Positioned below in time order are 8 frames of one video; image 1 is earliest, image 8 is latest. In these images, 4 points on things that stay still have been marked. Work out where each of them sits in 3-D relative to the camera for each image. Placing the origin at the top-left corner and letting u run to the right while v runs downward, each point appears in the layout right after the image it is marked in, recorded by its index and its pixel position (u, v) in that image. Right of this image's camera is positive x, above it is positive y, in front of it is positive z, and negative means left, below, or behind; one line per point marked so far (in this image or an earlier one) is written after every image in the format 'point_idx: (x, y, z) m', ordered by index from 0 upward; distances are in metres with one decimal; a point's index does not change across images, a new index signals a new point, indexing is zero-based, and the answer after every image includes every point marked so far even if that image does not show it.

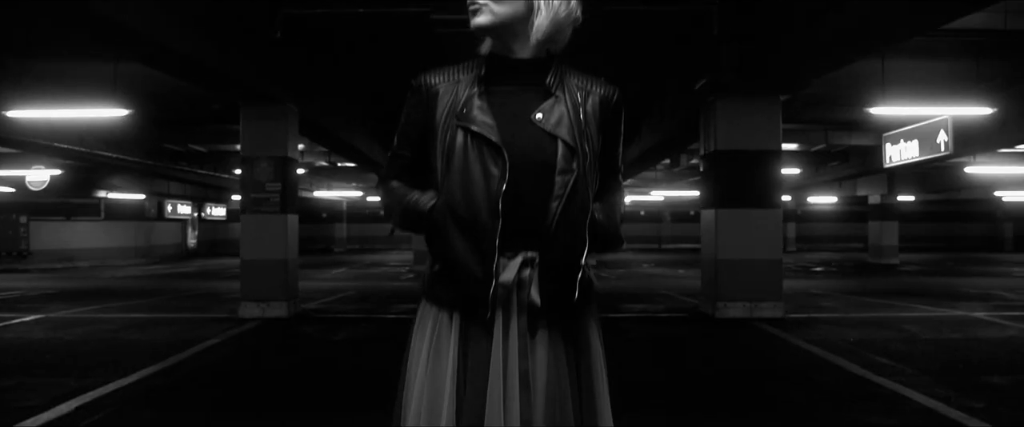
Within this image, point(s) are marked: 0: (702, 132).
0: (+2.6, +1.1, +13.5) m
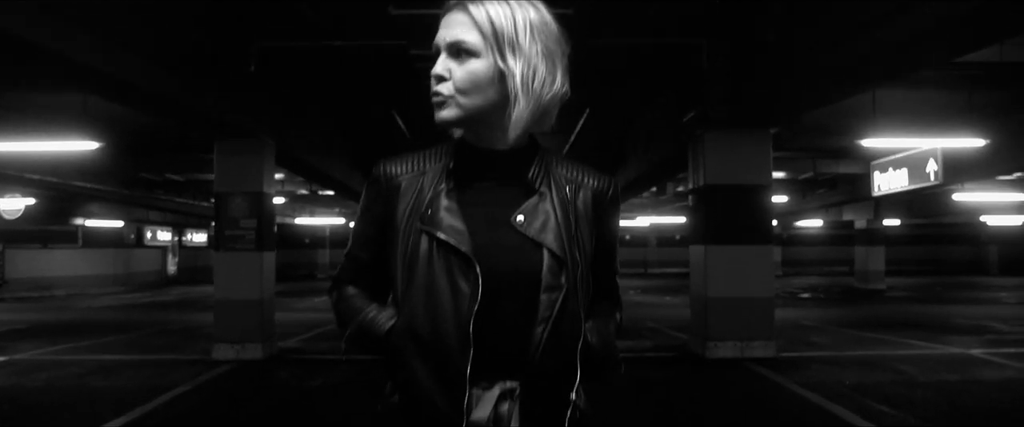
0: (+2.4, +0.6, +13.2) m
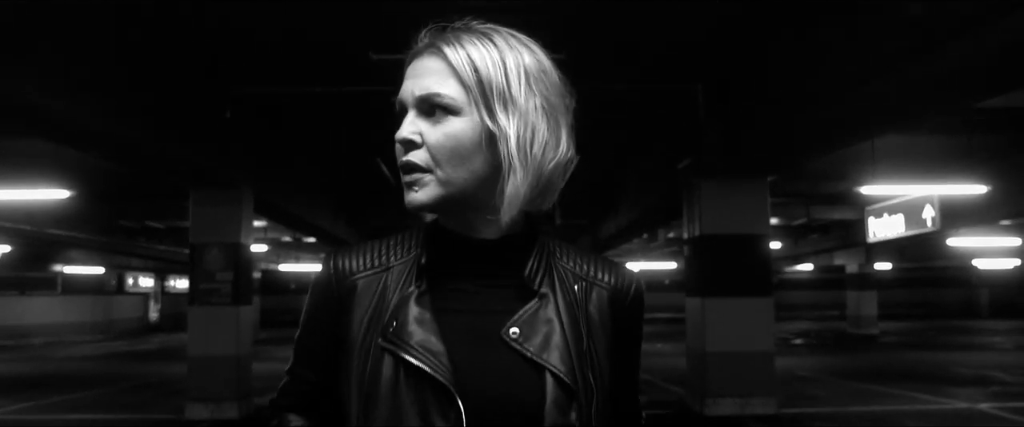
0: (+2.3, 0.0, +12.8) m
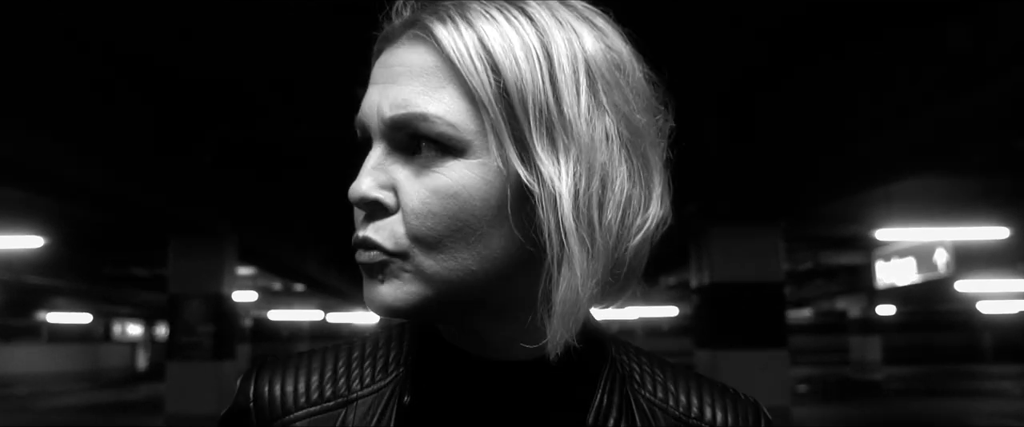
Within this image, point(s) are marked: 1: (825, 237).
0: (+2.3, -0.6, +12.1) m
1: (+5.2, -0.4, +16.2) m
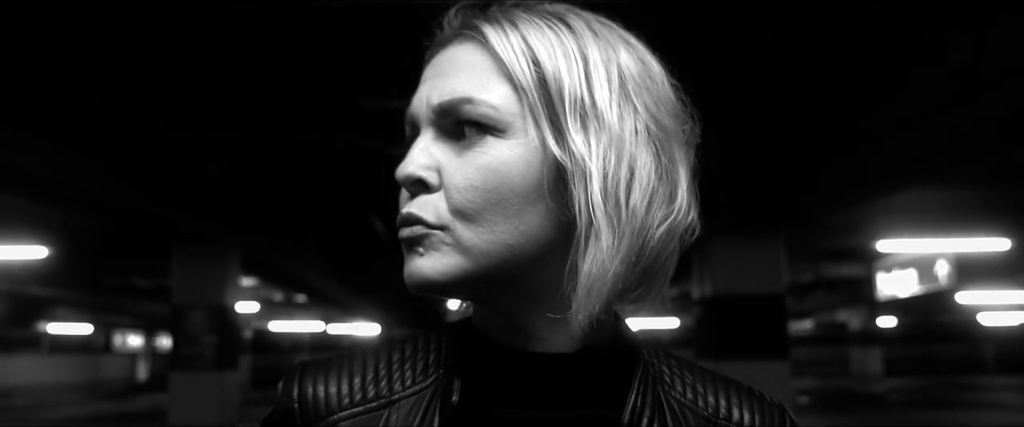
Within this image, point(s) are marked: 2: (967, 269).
0: (+2.3, -0.7, +12.2) m
1: (+5.3, -0.6, +16.3) m
2: (+8.0, -1.0, +17.1) m
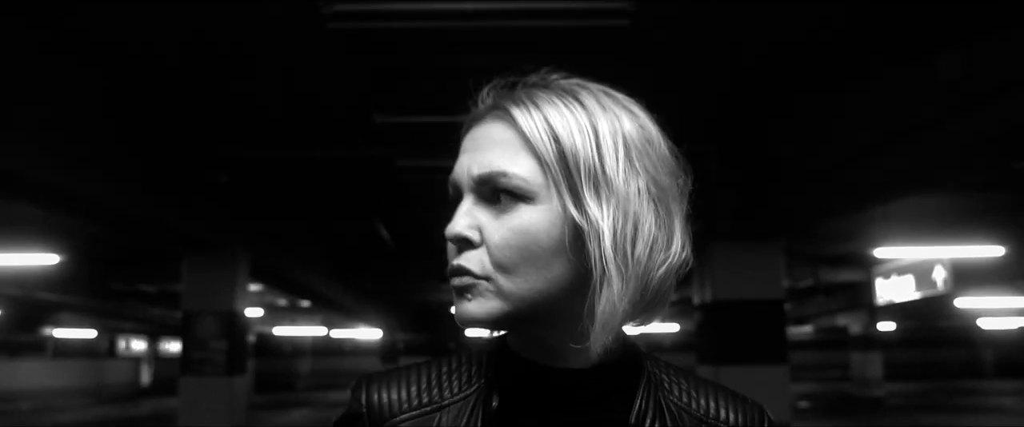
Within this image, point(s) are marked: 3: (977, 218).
0: (+2.3, -0.8, +12.4) m
1: (+5.3, -0.7, +16.5) m
2: (+8.1, -1.1, +17.3) m
3: (+6.4, 0.0, +13.4) m
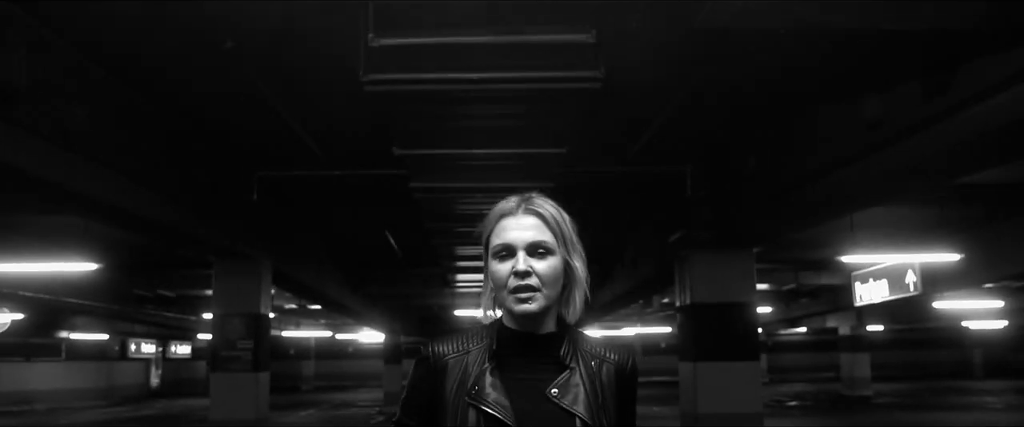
0: (+2.3, -1.0, +13.6) m
1: (+5.3, -0.8, +17.7) m
2: (+8.0, -1.2, +18.5) m
3: (+6.4, -0.2, +14.6) m
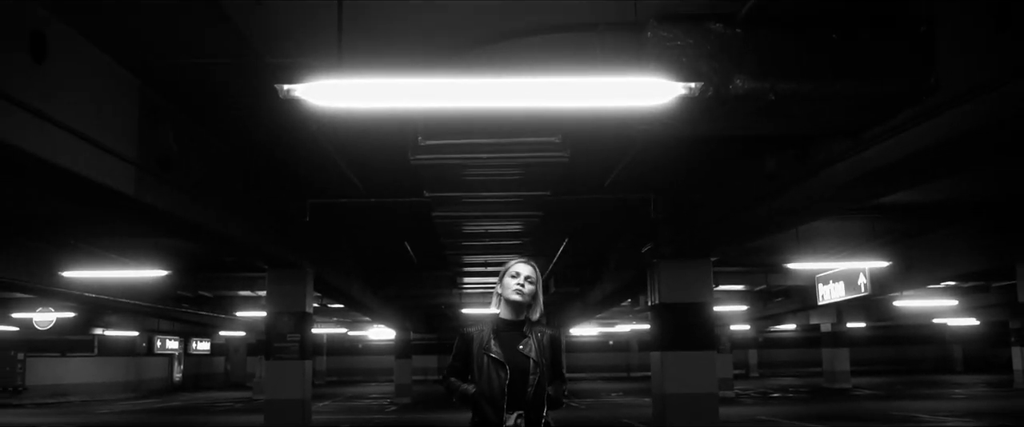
0: (+2.3, -1.2, +16.3) m
1: (+5.3, -1.1, +20.4) m
2: (+8.1, -1.5, +21.2) m
3: (+6.4, -0.4, +17.3) m
